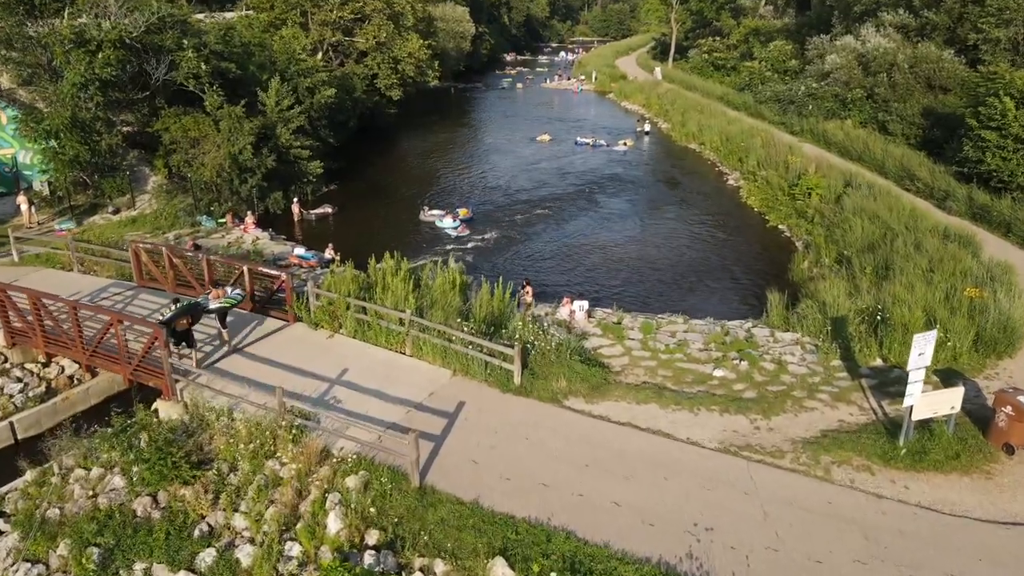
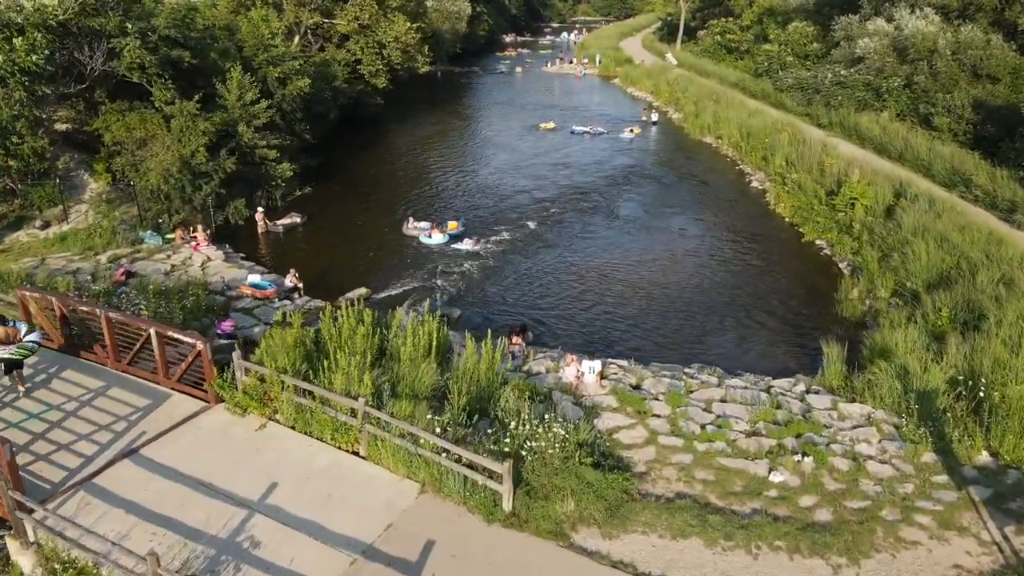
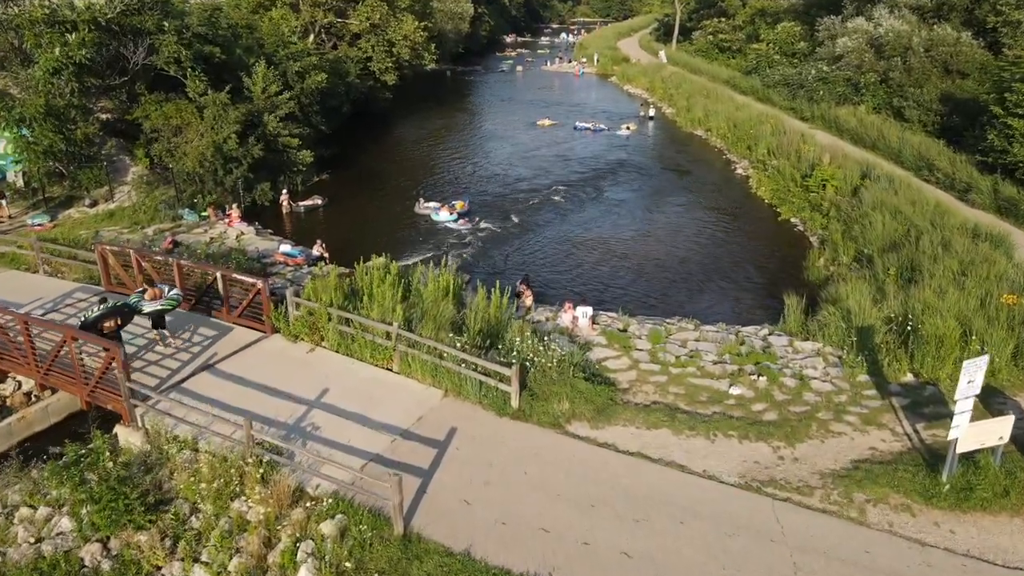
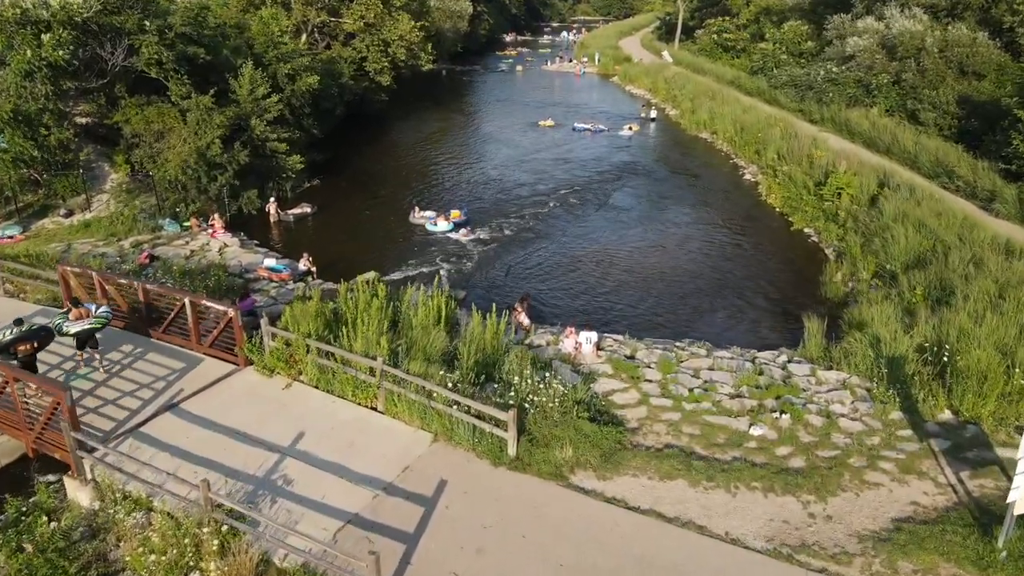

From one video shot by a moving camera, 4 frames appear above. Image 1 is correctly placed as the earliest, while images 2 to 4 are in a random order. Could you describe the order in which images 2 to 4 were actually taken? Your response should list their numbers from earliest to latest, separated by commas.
3, 4, 2
